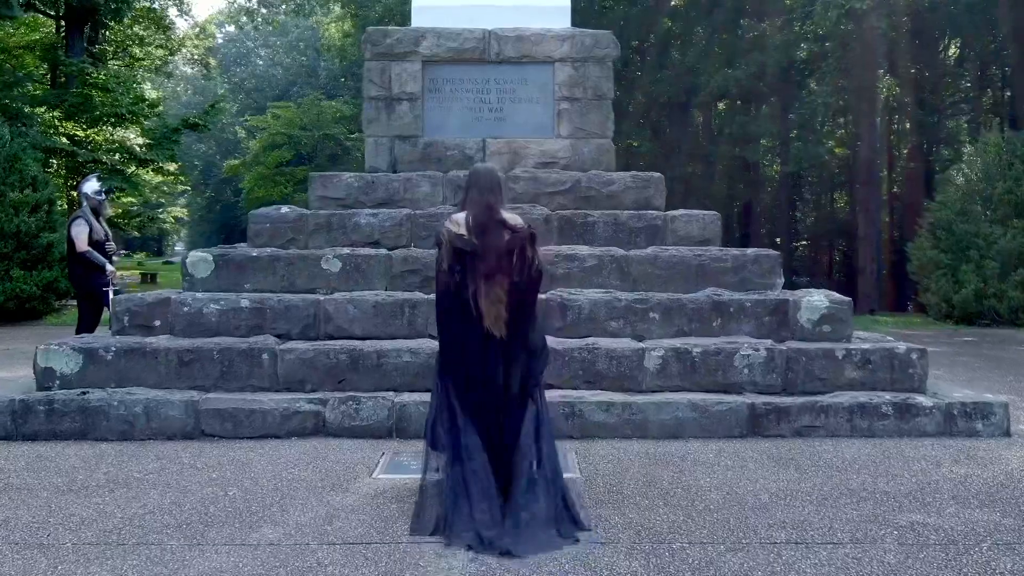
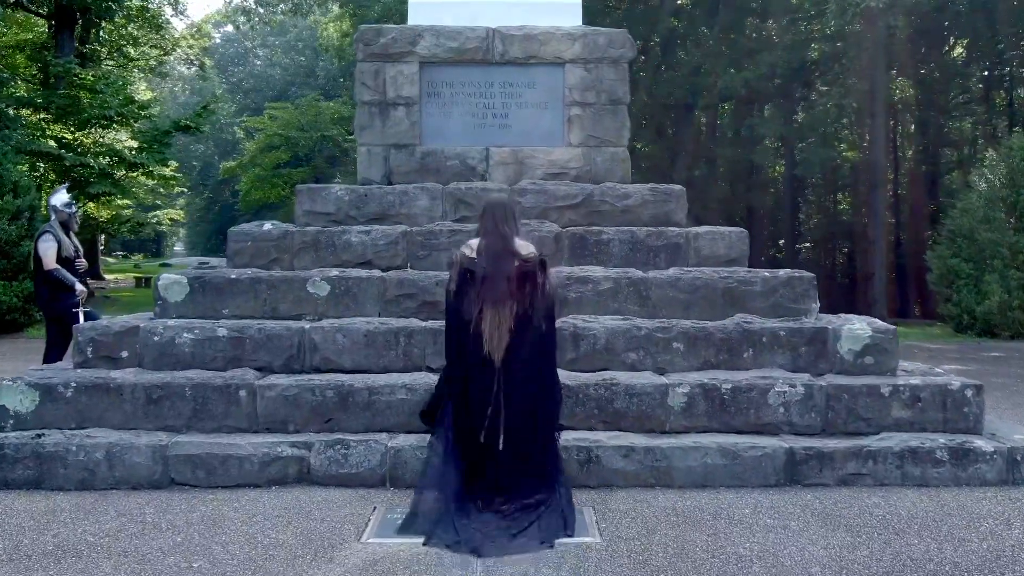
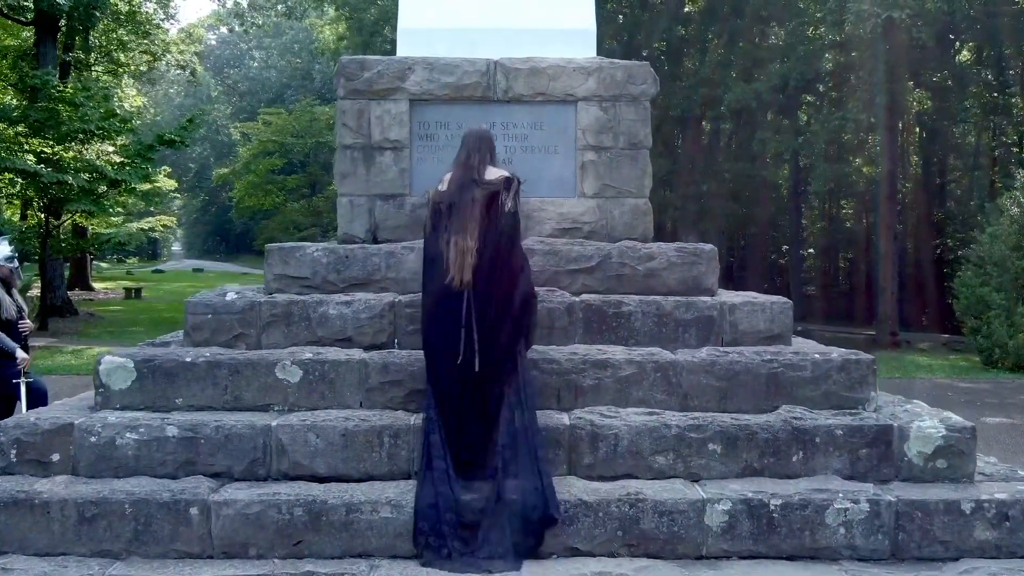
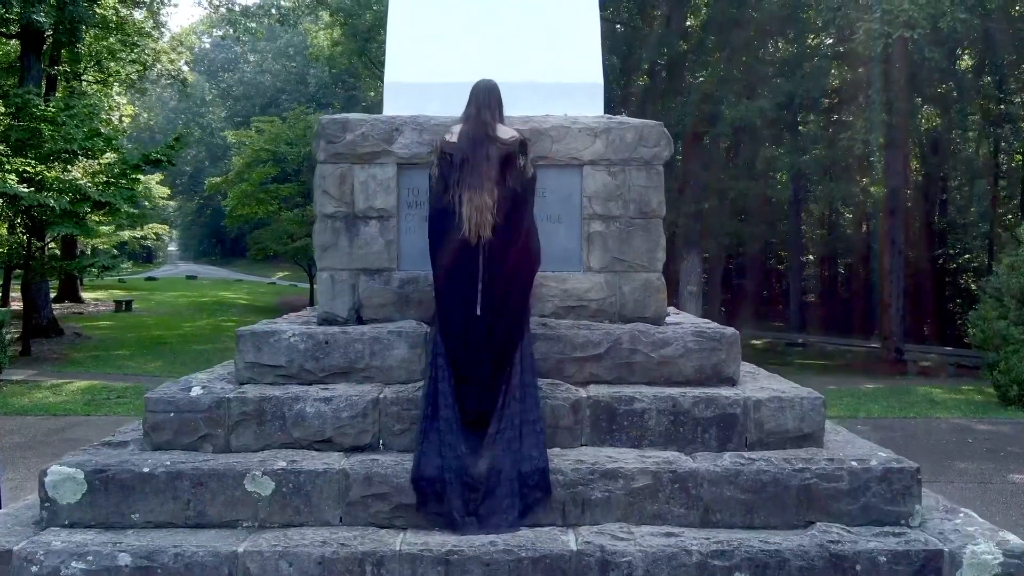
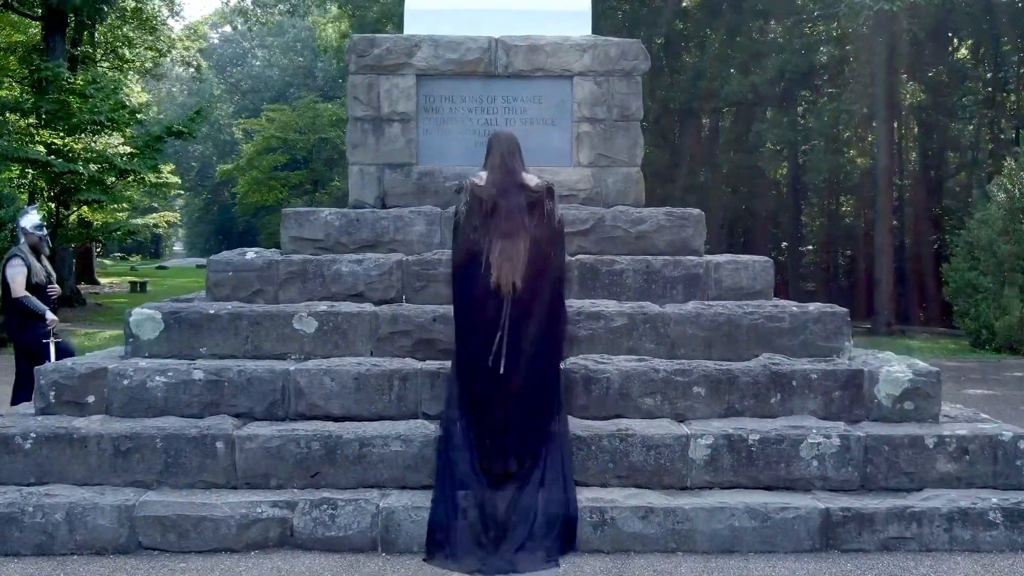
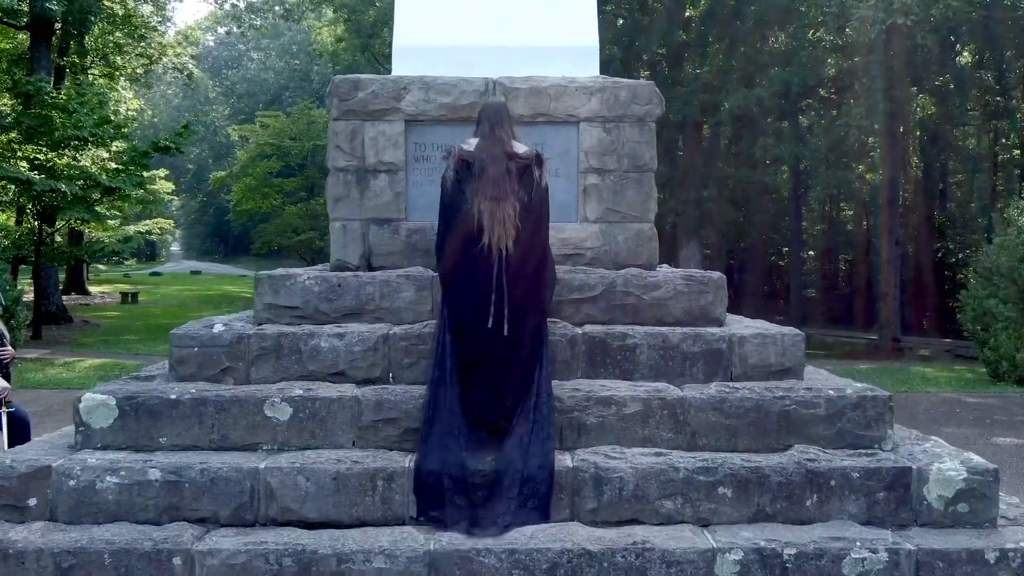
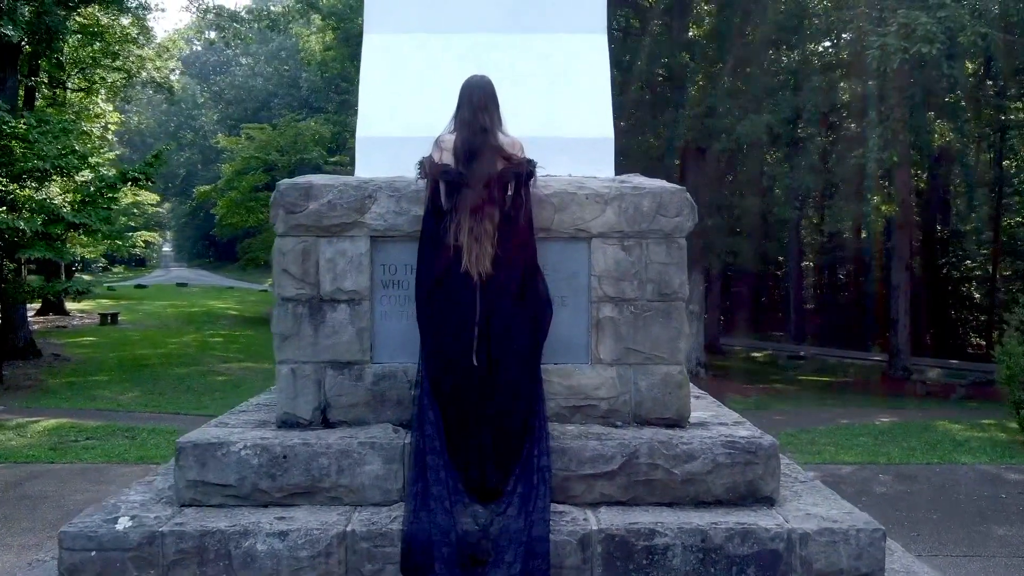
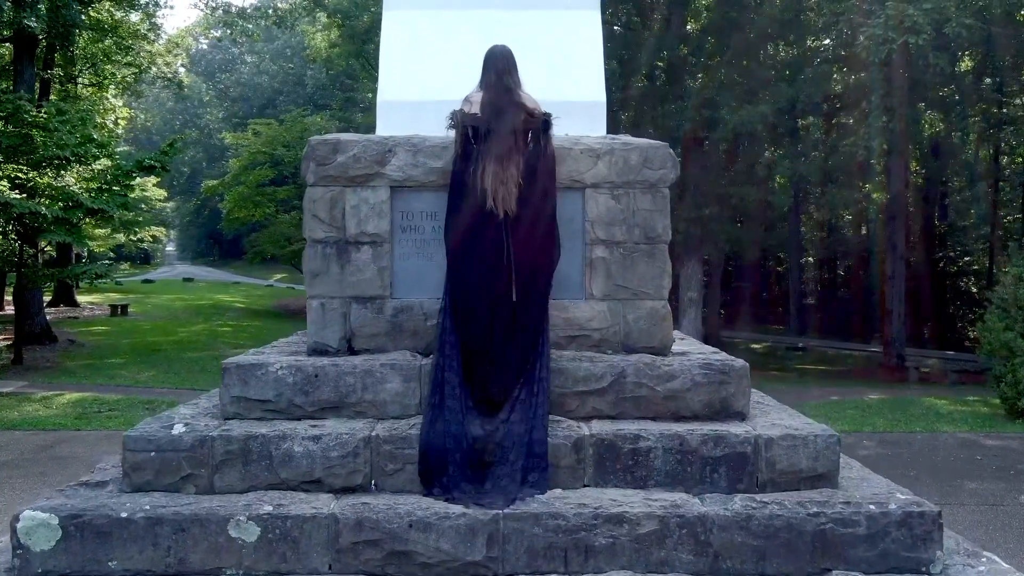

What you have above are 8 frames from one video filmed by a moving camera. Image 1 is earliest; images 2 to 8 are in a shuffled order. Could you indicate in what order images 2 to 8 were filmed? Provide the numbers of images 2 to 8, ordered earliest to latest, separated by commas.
2, 5, 3, 6, 4, 8, 7
